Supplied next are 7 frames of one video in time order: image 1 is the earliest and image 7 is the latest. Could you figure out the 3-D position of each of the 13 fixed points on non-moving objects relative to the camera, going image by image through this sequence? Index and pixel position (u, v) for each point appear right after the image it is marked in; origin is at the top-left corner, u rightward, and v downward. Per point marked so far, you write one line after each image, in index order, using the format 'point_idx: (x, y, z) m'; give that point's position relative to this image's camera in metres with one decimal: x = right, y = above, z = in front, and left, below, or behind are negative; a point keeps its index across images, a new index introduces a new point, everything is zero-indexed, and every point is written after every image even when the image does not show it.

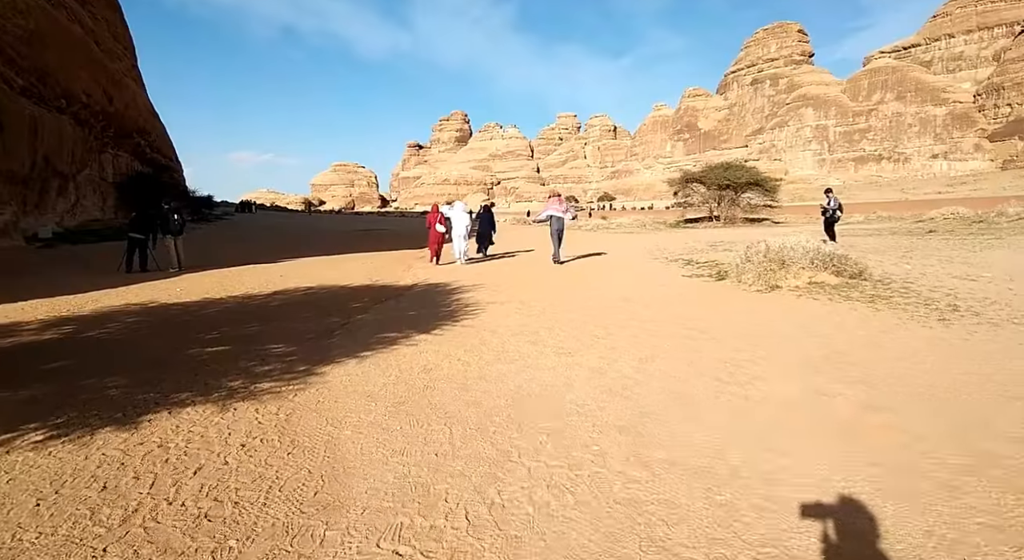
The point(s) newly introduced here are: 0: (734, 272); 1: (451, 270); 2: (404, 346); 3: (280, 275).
0: (+3.8, +0.2, +8.7) m
1: (-1.5, +0.2, +13.0) m
2: (-1.2, -0.7, +5.5) m
3: (-5.7, +0.1, +12.4) m
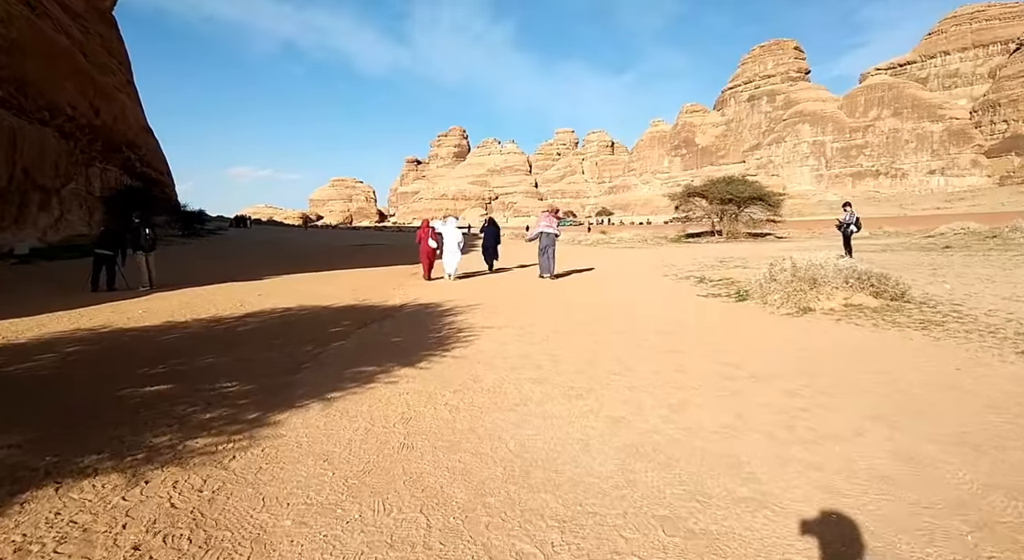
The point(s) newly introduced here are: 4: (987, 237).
0: (+3.8, -0.2, +7.8) m
1: (-1.5, -0.2, +12.2) m
2: (-1.2, -1.0, +4.7) m
3: (-5.7, -0.3, +11.5) m
4: (+18.4, +1.7, +19.8) m
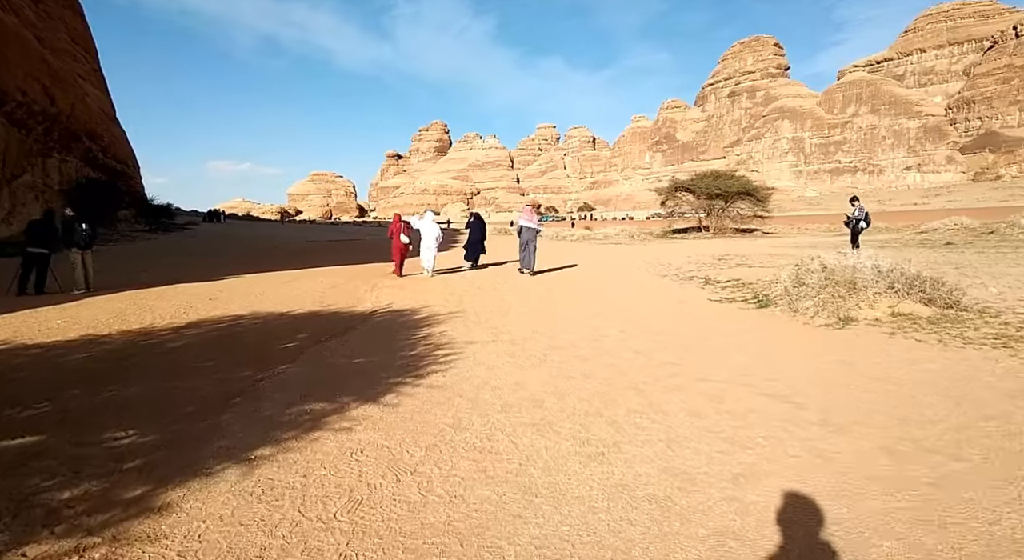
0: (+3.6, -0.2, +6.8) m
1: (-1.9, -0.2, +10.9) m
2: (-1.2, -1.0, +3.5) m
3: (-6.0, -0.4, +10.2) m
4: (+17.8, +1.8, +19.3) m
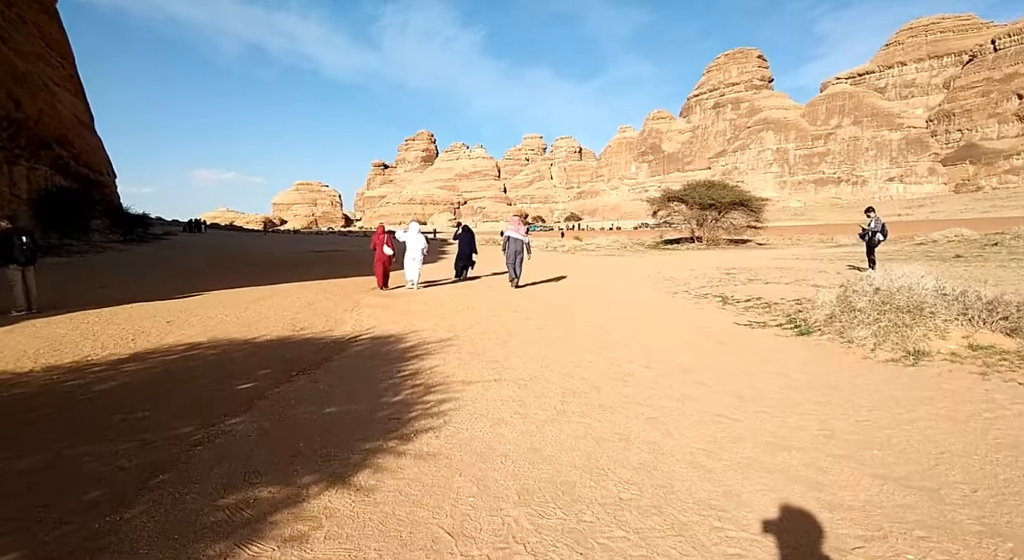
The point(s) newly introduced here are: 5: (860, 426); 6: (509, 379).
0: (+3.7, -0.5, +5.9) m
1: (-1.9, -0.6, +9.9) m
2: (-1.1, -1.3, +2.4) m
3: (-6.1, -0.7, +9.0) m
4: (+17.5, +1.3, +18.7) m
5: (+2.3, -1.0, +3.4) m
6: (0.0, -0.9, +4.9) m
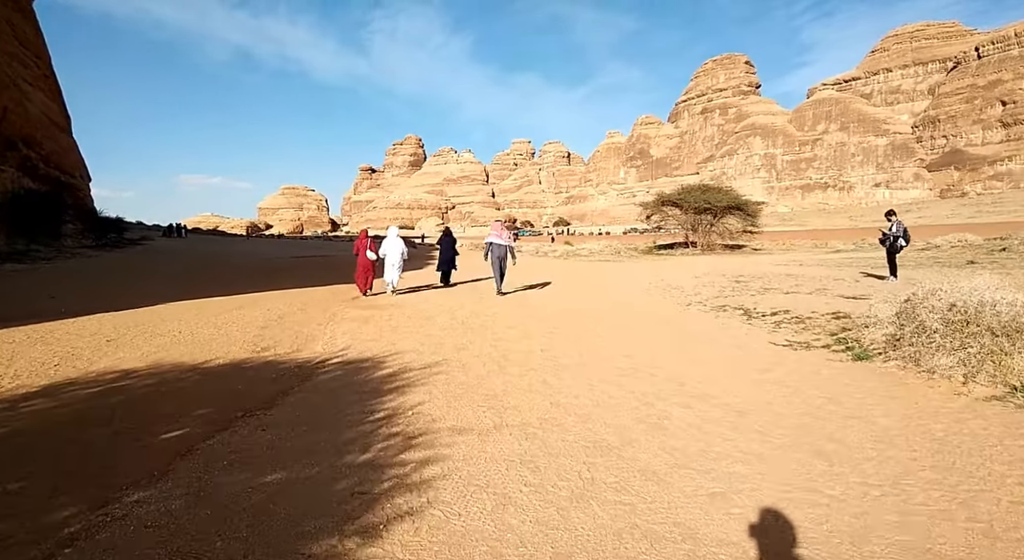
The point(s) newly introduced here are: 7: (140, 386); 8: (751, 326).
0: (+3.7, -0.6, +4.9) m
1: (-2.0, -0.8, +8.8) m
2: (-1.0, -1.4, +1.3) m
3: (-6.1, -0.9, +7.8) m
4: (+17.2, +1.1, +18.1) m
5: (+2.4, -1.1, +2.4) m
6: (0.0, -1.1, +3.8) m
7: (-4.0, -1.1, +5.6) m
8: (+3.3, -0.6, +7.0) m
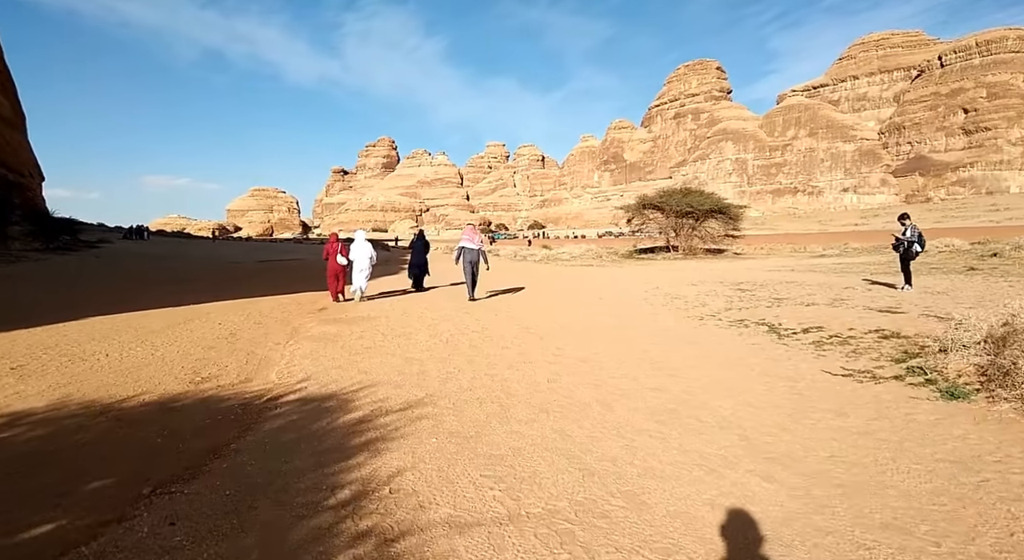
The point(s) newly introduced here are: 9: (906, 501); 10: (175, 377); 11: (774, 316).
0: (+3.7, -0.8, +3.9) m
1: (-2.1, -0.9, +7.5) m
2: (-0.8, -1.5, +0.1) m
3: (-6.2, -1.1, +6.3) m
4: (+16.6, +0.9, +17.8) m
5: (+2.6, -1.2, +1.4) m
6: (+0.1, -1.2, +2.7) m
7: (-4.0, -1.3, +4.2) m
8: (+3.2, -0.8, +6.0) m
9: (+2.0, -1.1, +2.6) m
10: (-4.1, -1.1, +6.2) m
11: (+4.0, -0.5, +8.0) m
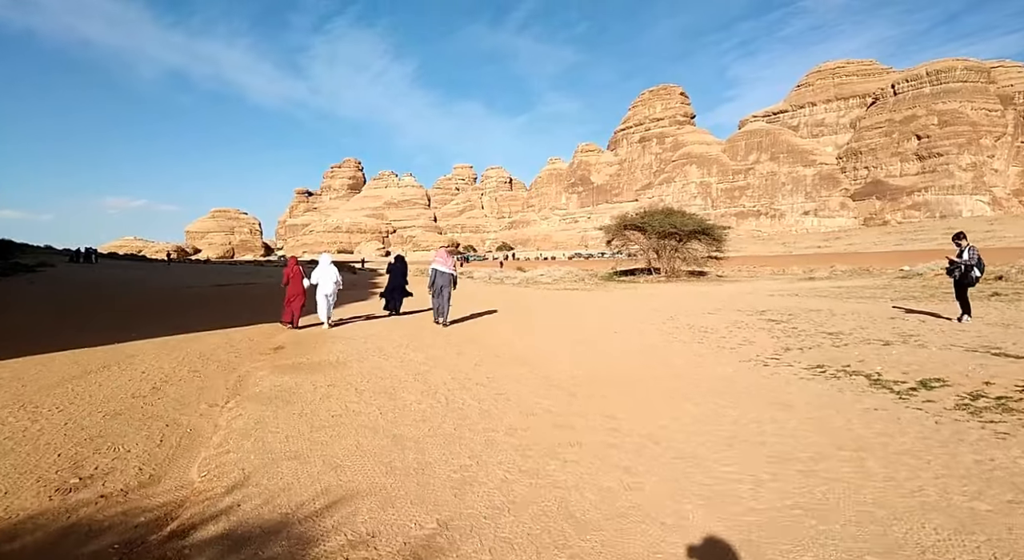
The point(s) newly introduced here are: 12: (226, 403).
0: (+4.2, -1.0, +2.3) m
1: (-1.9, -1.4, +5.5) m
2: (-0.1, -1.6, -1.8) m
3: (-5.9, -1.5, +4.0) m
4: (+16.1, +0.1, +17.0) m
5: (+3.2, -1.4, -0.4) m
6: (+0.6, -1.5, +0.8) m
7: (-3.5, -1.6, +2.1) m
8: (+3.5, -1.1, +4.3) m
9: (+2.6, -1.4, +0.9) m
10: (-3.8, -1.5, +4.1) m
11: (+4.2, -1.0, +6.3) m
12: (-3.5, -1.5, +6.2) m
